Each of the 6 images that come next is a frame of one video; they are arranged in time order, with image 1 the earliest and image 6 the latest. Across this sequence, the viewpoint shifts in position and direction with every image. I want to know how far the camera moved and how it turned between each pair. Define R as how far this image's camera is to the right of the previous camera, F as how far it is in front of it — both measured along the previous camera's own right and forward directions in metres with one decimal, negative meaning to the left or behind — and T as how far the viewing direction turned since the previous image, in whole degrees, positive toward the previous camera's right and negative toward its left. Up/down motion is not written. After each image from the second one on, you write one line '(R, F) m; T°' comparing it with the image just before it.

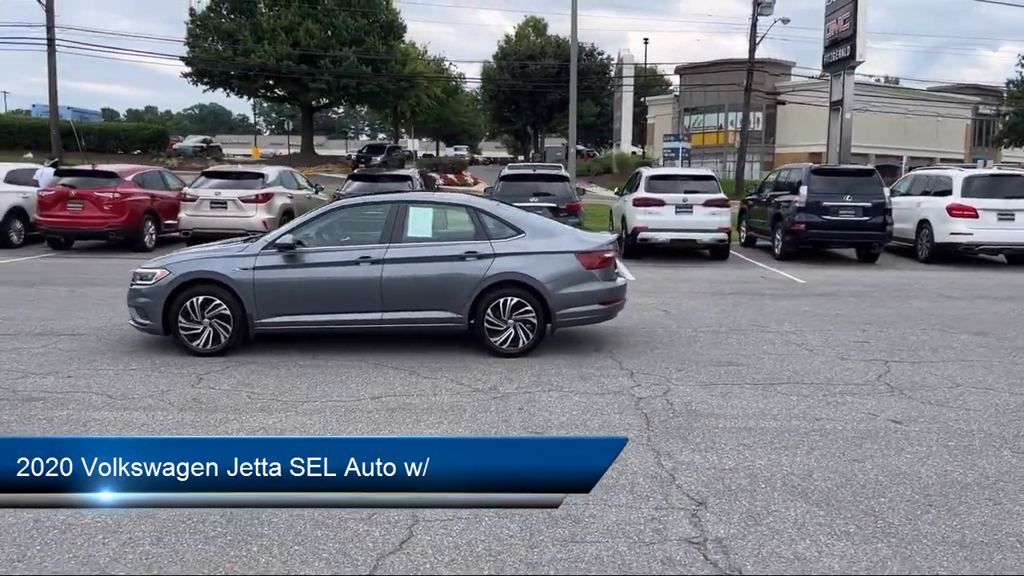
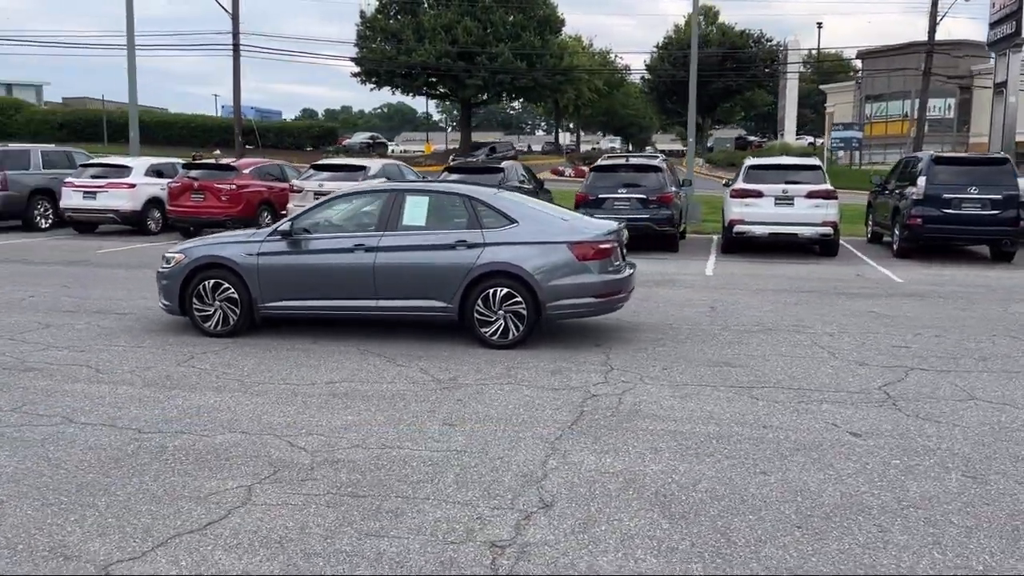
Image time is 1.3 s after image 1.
(+1.8, +0.4) m; -11°
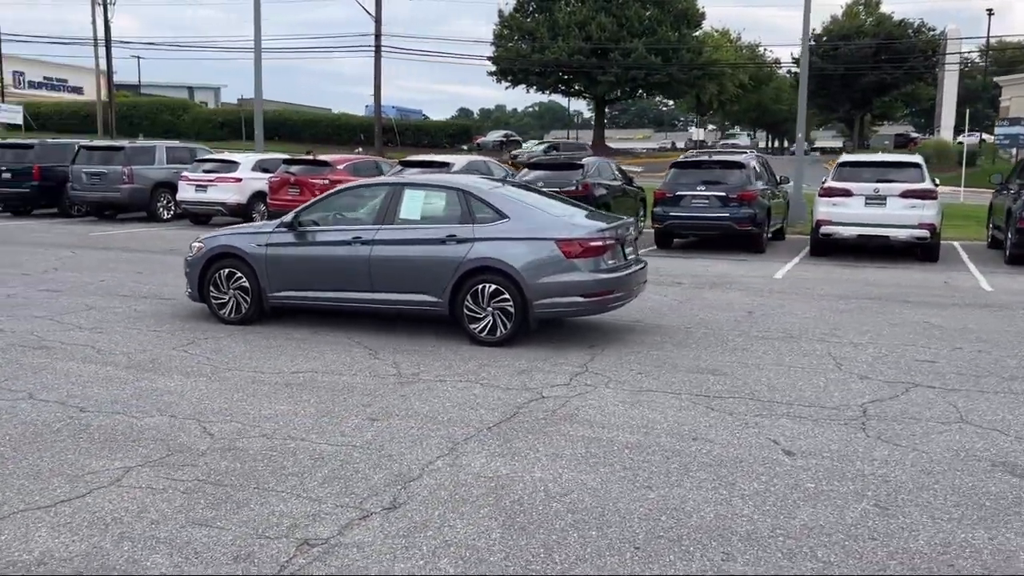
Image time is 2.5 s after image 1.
(+1.6, +0.3) m; -10°
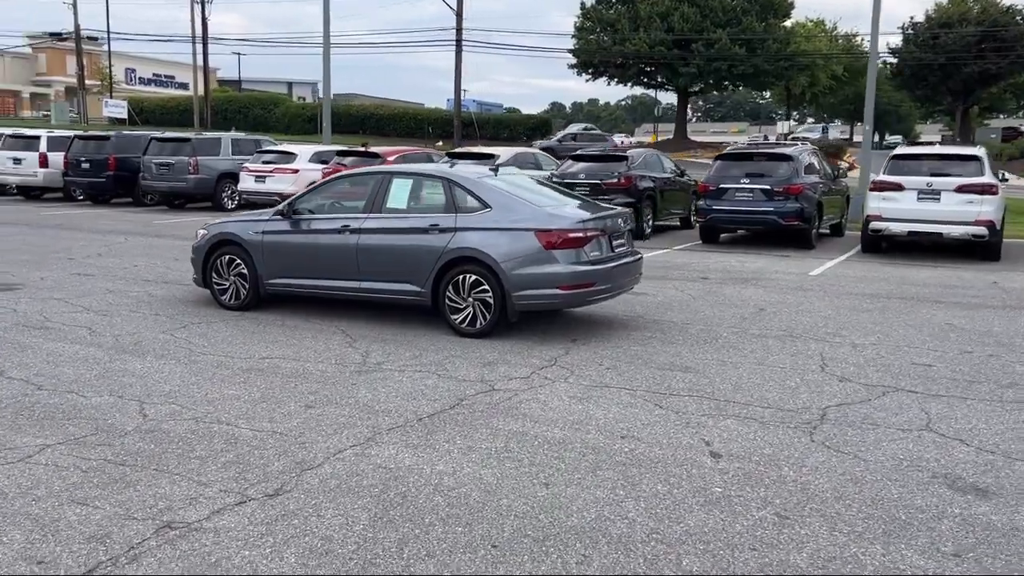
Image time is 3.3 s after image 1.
(+1.1, +0.2) m; -6°
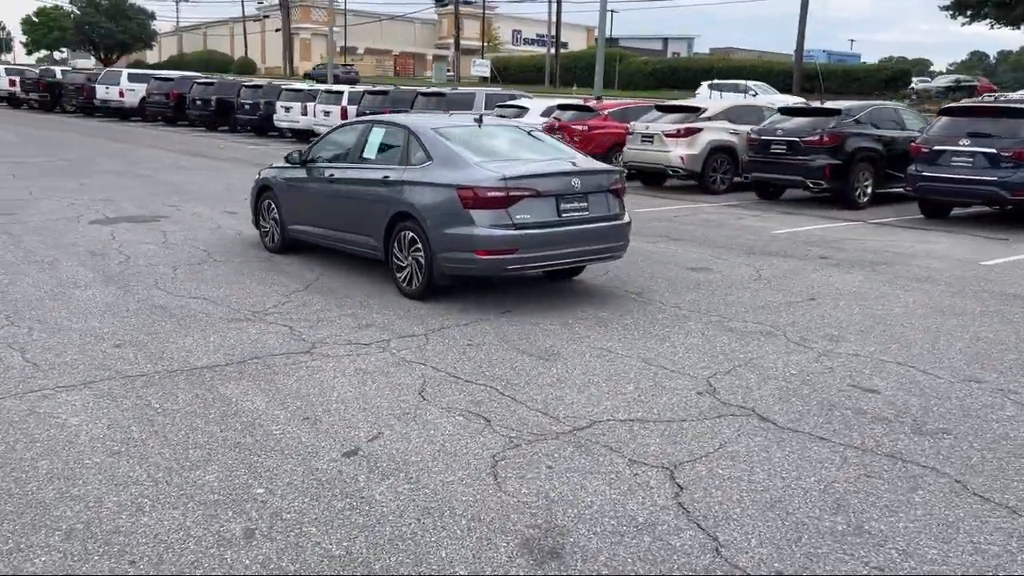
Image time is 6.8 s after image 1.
(+3.7, +1.5) m; -24°
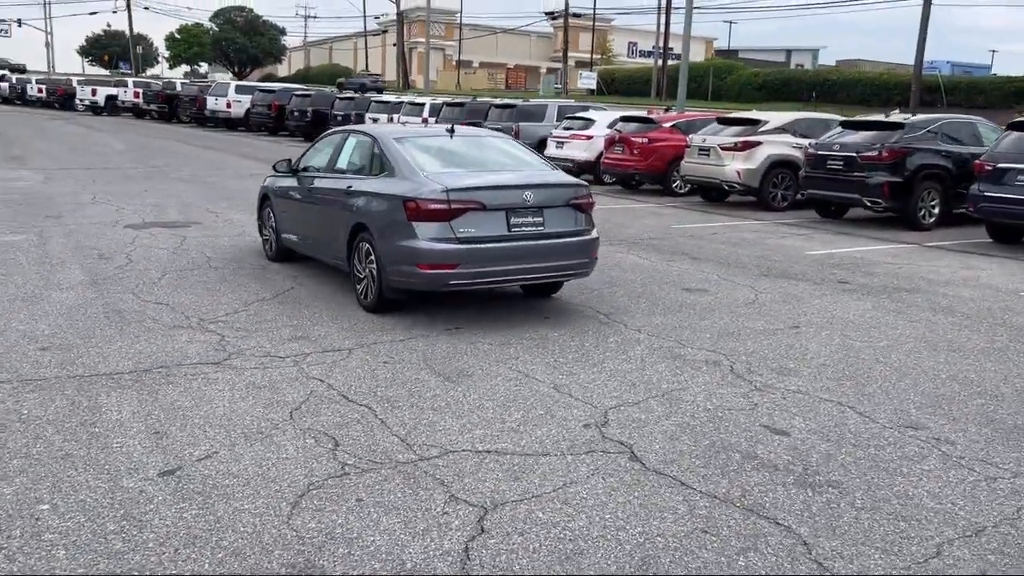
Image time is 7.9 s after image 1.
(+1.4, +0.4) m; -7°
